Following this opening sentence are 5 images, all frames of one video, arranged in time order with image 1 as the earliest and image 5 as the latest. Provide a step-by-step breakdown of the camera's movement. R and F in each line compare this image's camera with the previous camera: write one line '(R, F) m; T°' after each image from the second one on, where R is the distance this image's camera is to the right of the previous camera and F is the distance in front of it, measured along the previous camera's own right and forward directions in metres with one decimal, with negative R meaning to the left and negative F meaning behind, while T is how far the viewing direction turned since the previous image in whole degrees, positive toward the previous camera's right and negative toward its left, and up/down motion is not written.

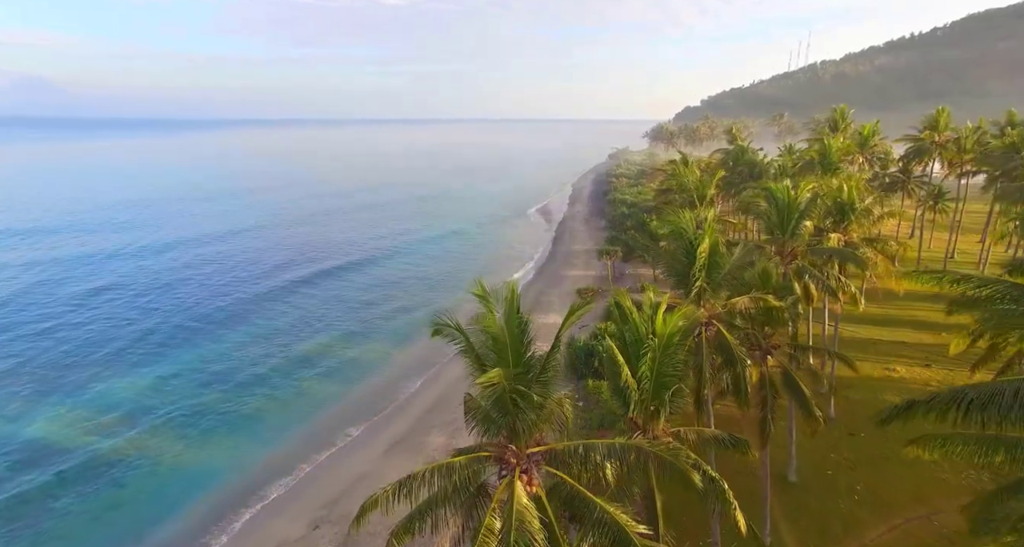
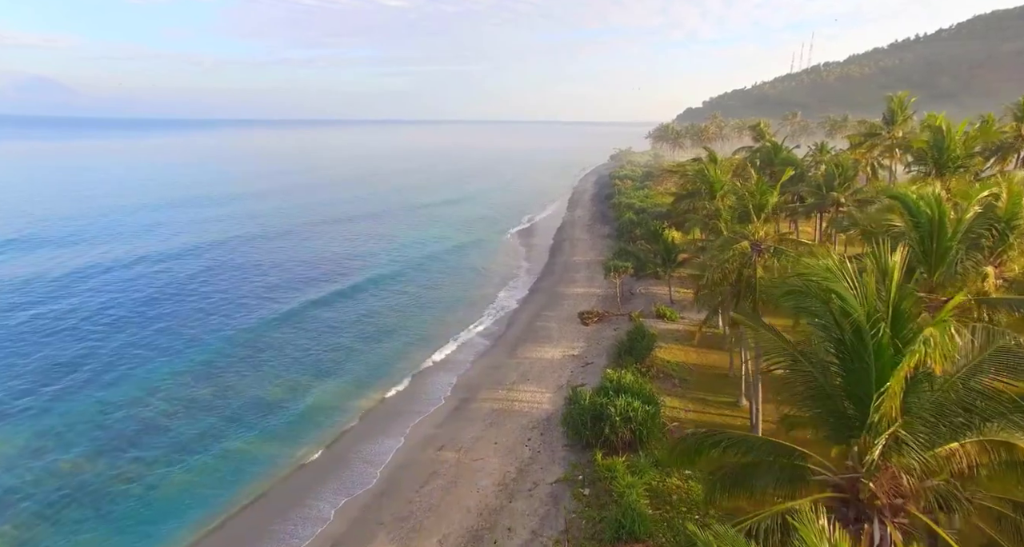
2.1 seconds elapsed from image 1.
(+0.7, +7.4) m; 0°
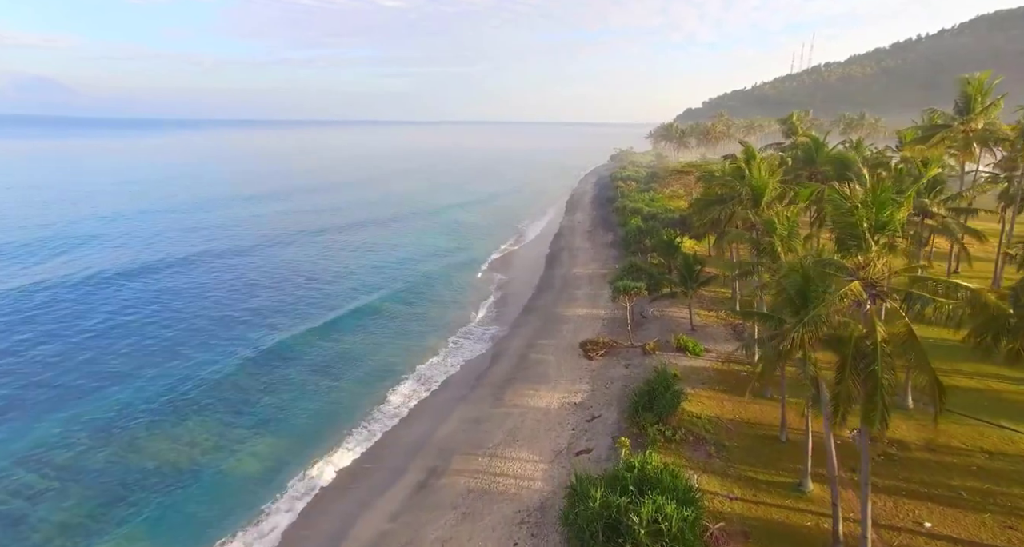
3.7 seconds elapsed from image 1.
(+0.6, +6.7) m; 0°
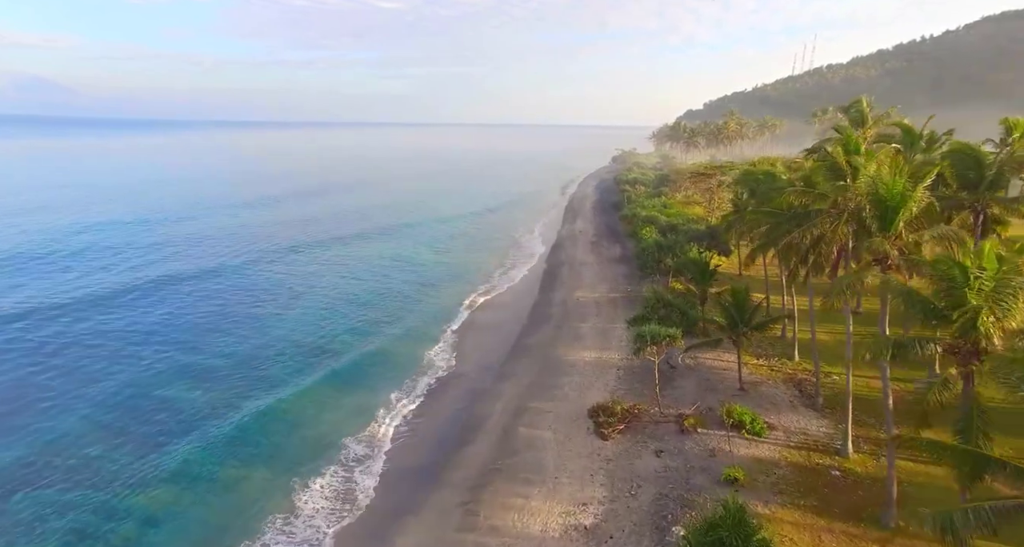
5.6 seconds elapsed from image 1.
(+0.6, +8.9) m; 0°
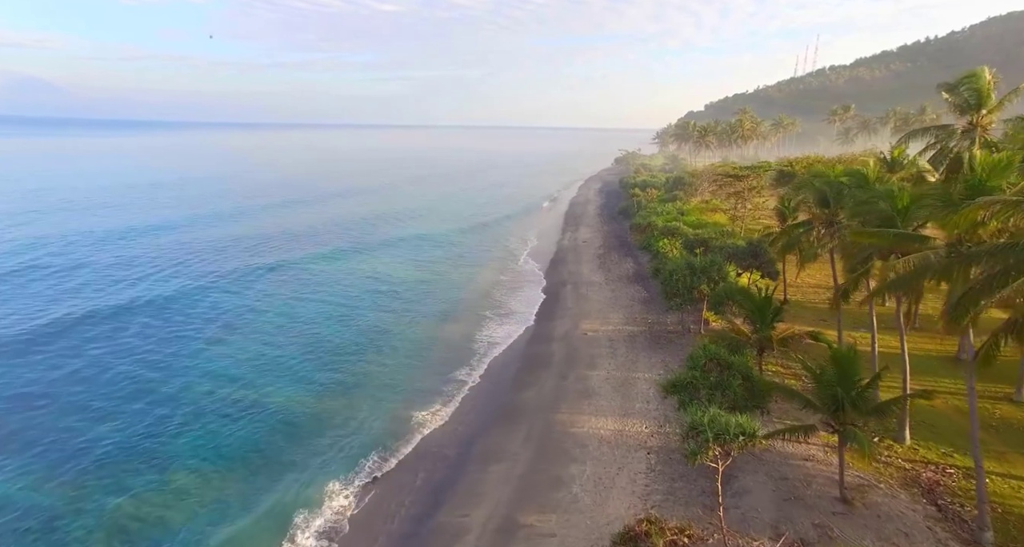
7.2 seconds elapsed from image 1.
(+0.5, +8.3) m; 0°
